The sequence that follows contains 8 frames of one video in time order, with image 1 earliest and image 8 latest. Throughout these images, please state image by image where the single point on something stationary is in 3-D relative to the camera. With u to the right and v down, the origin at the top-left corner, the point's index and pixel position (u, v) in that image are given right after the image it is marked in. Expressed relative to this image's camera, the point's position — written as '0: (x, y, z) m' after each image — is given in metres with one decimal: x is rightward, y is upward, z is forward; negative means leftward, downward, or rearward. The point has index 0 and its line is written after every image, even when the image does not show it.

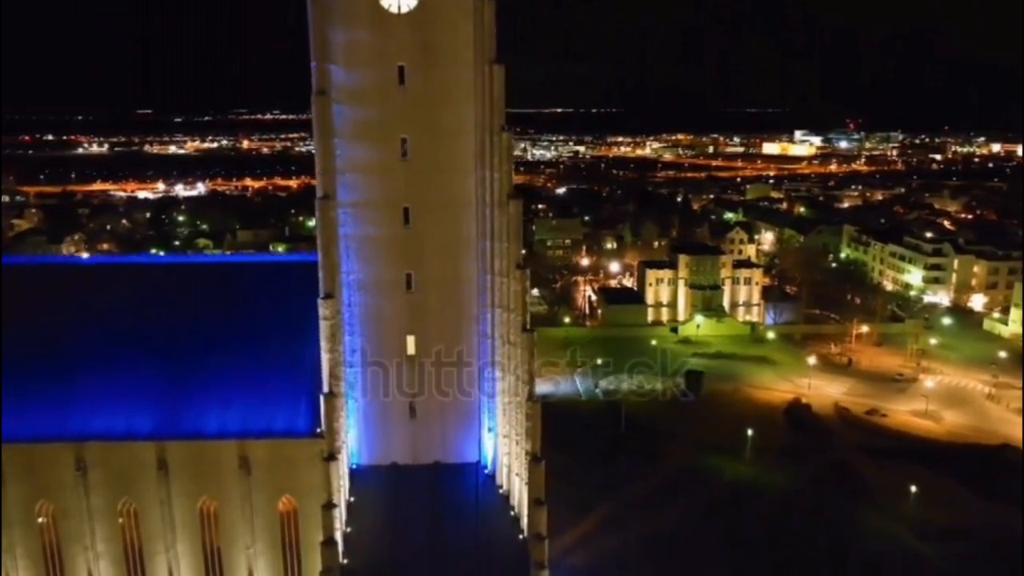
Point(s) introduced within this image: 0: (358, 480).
0: (-3.8, -4.7, +19.0) m
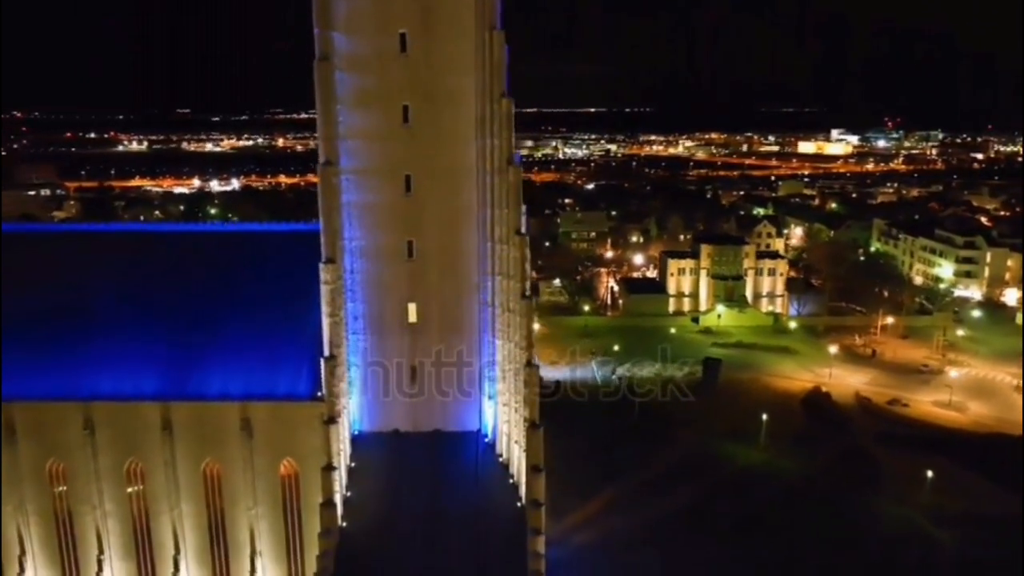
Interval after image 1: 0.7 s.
0: (-3.8, -3.9, +19.2) m
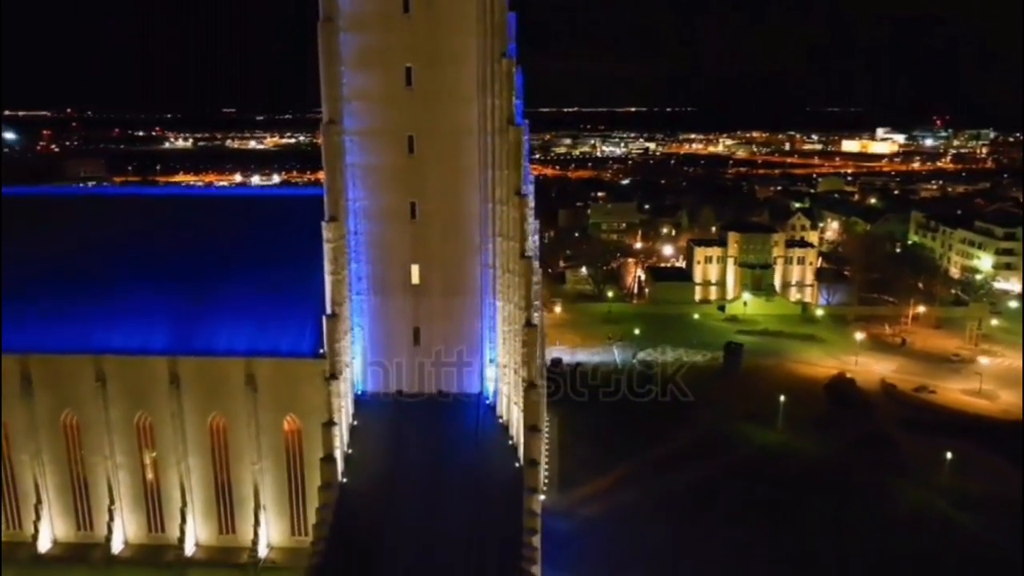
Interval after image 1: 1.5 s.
0: (-3.7, -3.0, +19.4) m
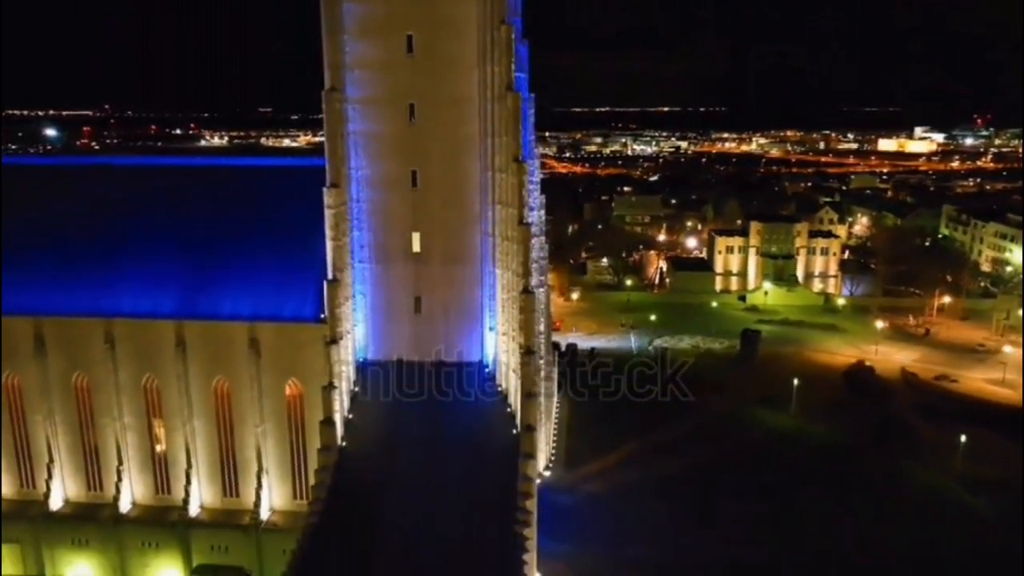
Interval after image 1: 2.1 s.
0: (-3.7, -2.2, +19.7) m
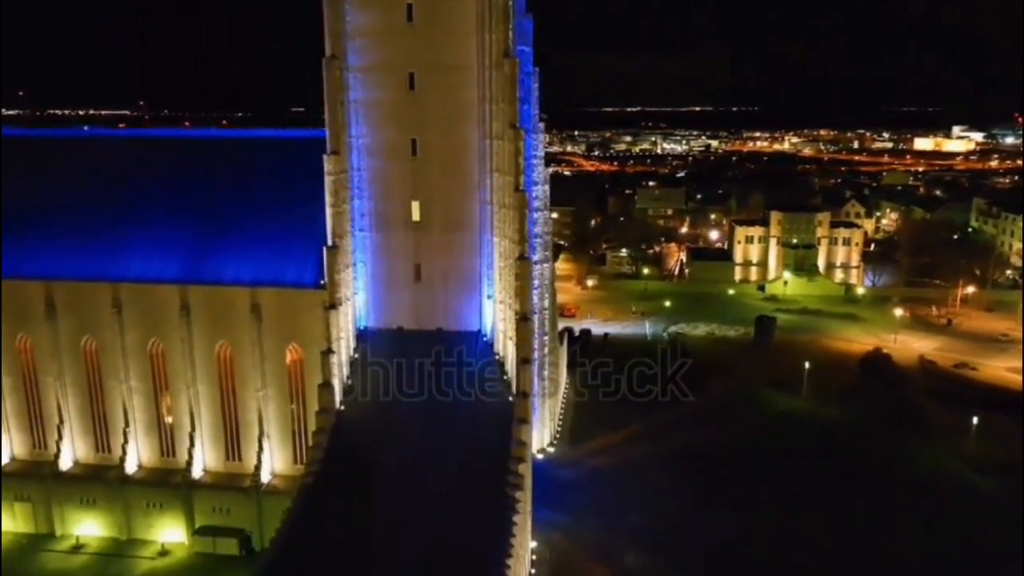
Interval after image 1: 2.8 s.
0: (-3.8, -1.4, +19.9) m
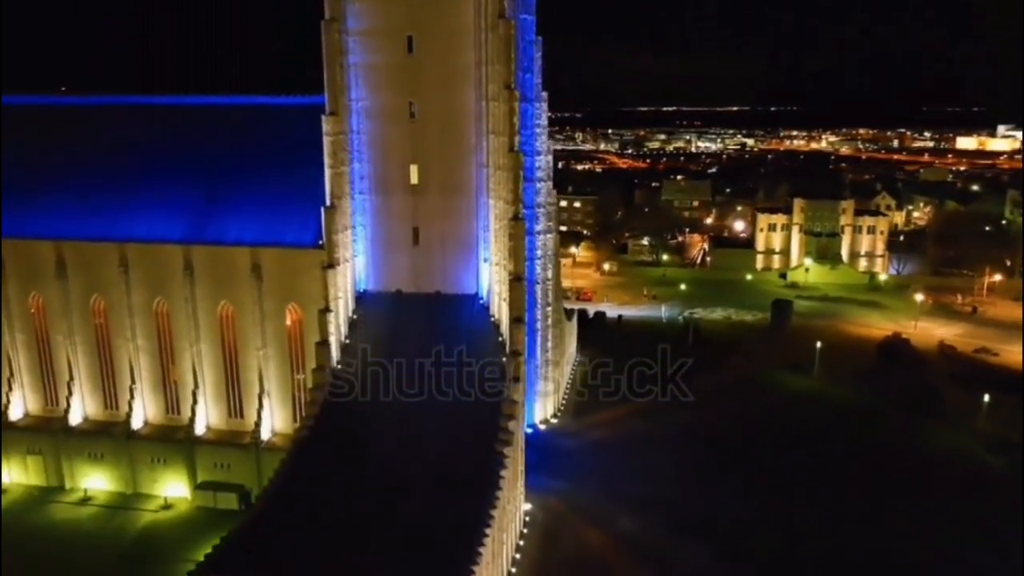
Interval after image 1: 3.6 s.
0: (-3.9, -0.4, +20.2) m
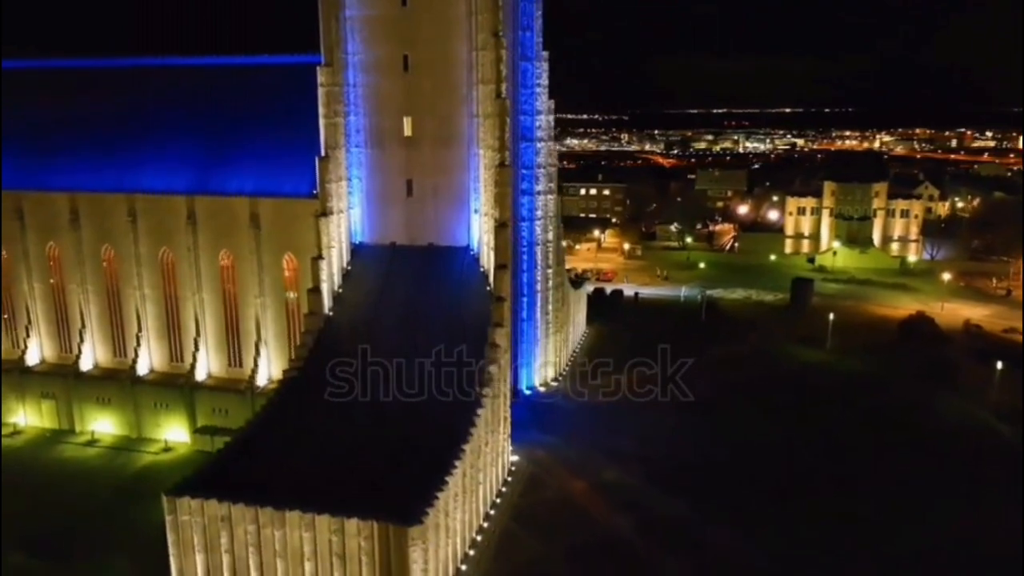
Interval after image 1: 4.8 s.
0: (-4.1, +0.9, +20.6) m
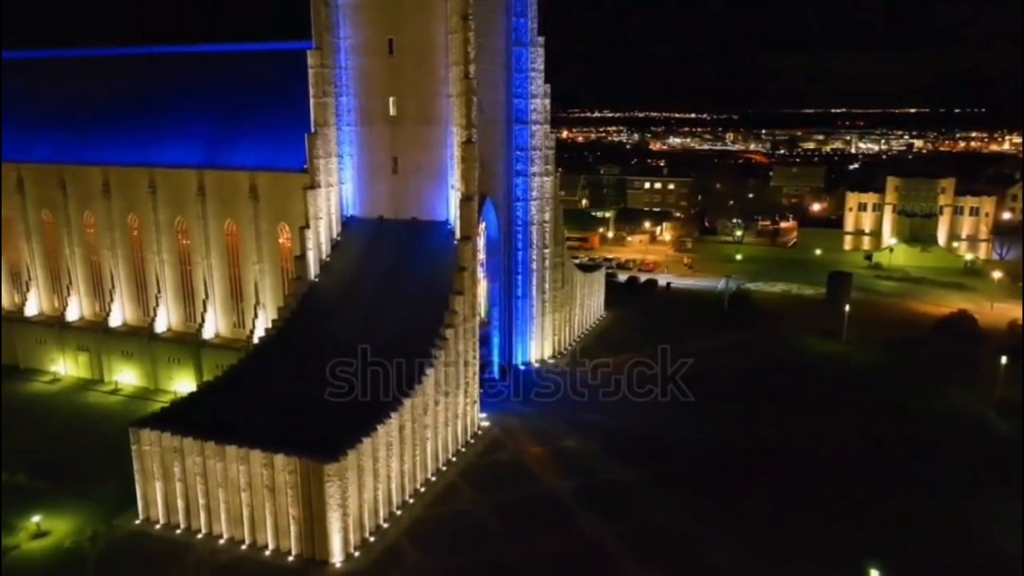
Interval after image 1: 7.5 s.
0: (-4.7, +1.7, +22.1) m
